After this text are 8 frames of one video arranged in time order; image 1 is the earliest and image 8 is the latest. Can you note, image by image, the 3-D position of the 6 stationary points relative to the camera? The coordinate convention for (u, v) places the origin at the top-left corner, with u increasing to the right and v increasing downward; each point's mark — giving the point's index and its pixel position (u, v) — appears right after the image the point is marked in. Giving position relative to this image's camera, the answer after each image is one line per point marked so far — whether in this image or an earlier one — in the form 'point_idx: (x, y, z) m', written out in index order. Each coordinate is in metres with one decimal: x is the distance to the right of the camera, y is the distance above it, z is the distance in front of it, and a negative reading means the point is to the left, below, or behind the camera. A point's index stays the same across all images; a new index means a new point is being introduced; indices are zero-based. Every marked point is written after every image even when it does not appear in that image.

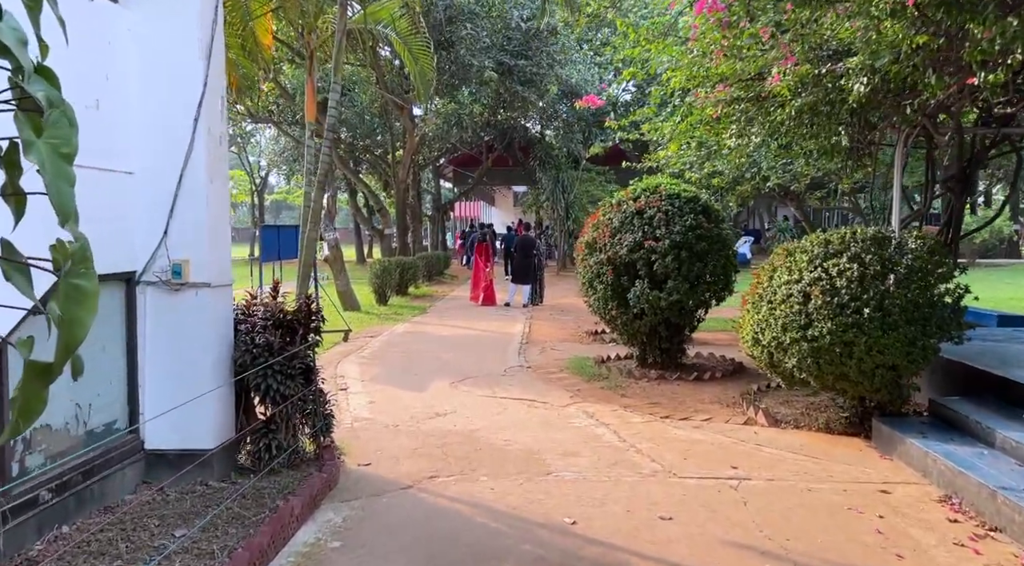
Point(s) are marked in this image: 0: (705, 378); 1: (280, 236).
0: (+1.9, -1.0, +8.0) m
1: (-3.1, +0.6, +10.5) m
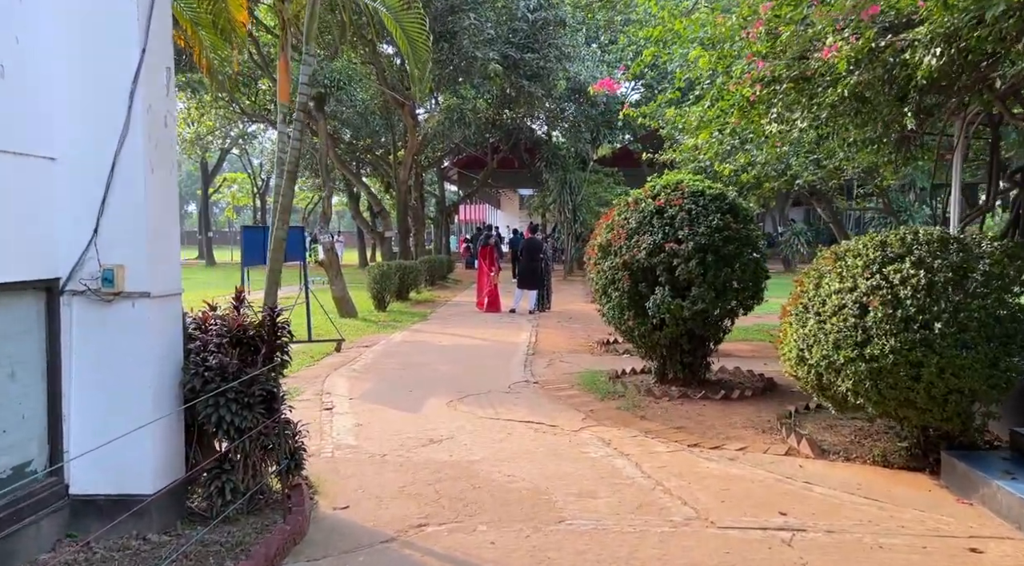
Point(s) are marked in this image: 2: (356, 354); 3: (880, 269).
0: (+2.0, -1.0, +7.1) m
1: (-3.0, +0.5, +9.7) m
2: (-2.0, -0.9, +10.3) m
3: (+2.3, +0.1, +5.0) m
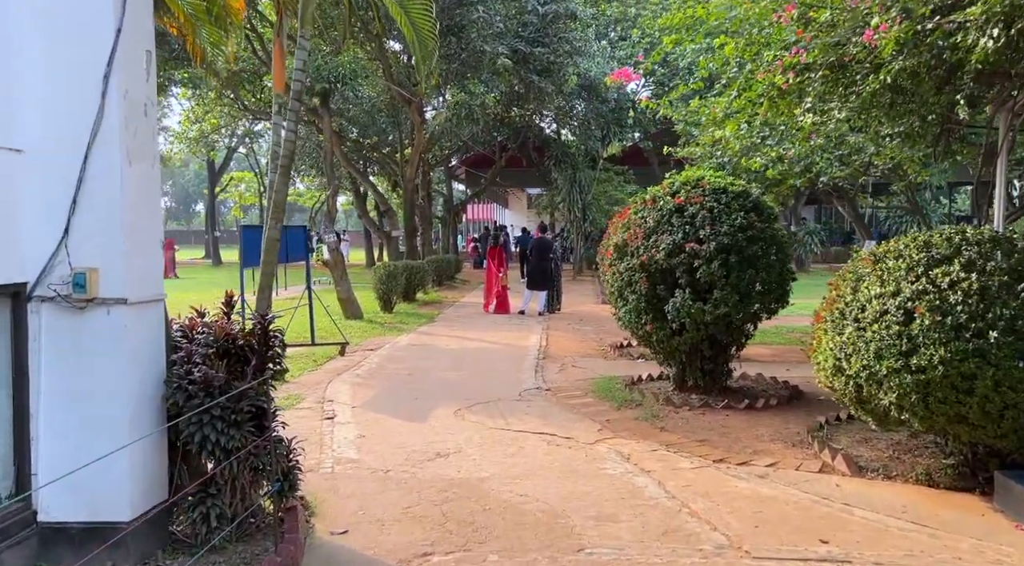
0: (+2.1, -1.0, +6.7) m
1: (-2.9, +0.5, +9.3) m
2: (-1.9, -0.9, +9.9) m
3: (+2.4, +0.1, +4.5) m
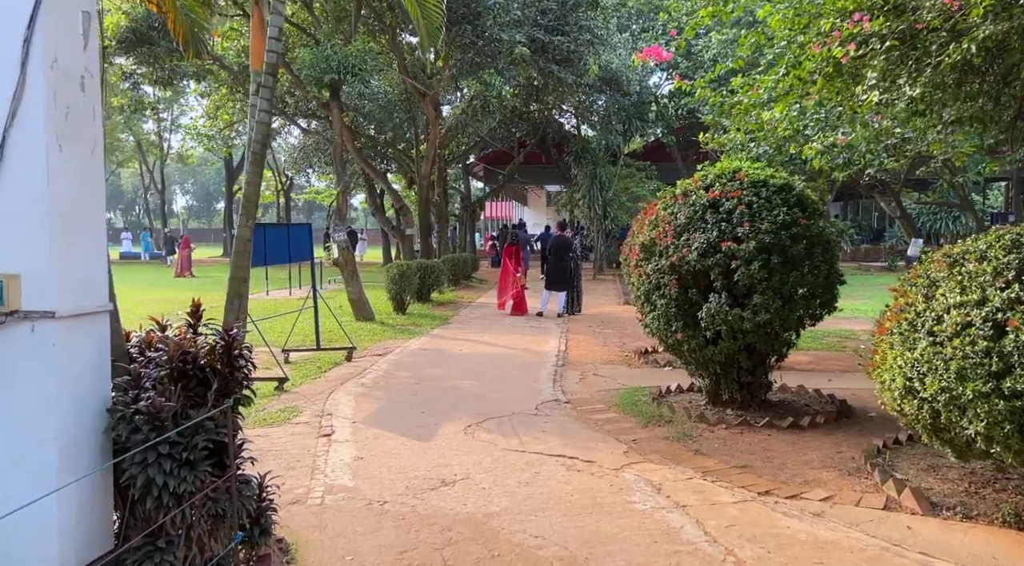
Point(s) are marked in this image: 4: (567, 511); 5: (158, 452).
0: (+2.2, -1.1, +6.0) m
1: (-2.7, +0.5, +8.7) m
2: (-1.7, -1.0, +9.3) m
3: (+2.4, 0.0, +3.8) m
4: (+0.3, -1.2, +4.3) m
5: (-1.3, -0.6, +3.0) m
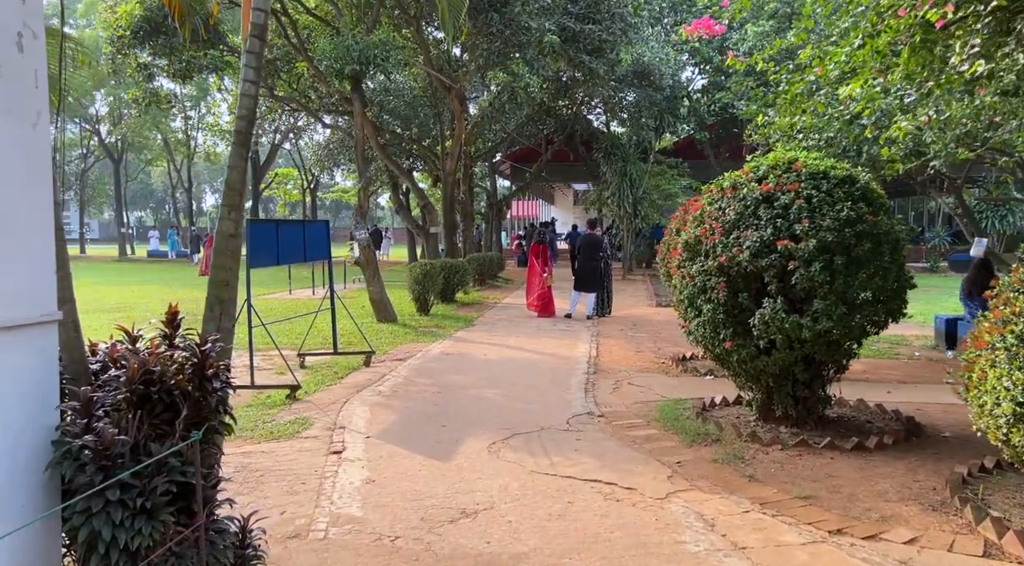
0: (+2.4, -1.1, +5.3) m
1: (-2.4, +0.5, +8.2) m
2: (-1.4, -1.0, +8.7) m
3: (+2.6, 0.0, +3.1) m
4: (+0.4, -1.3, +3.7) m
5: (-1.2, -0.6, +2.4) m
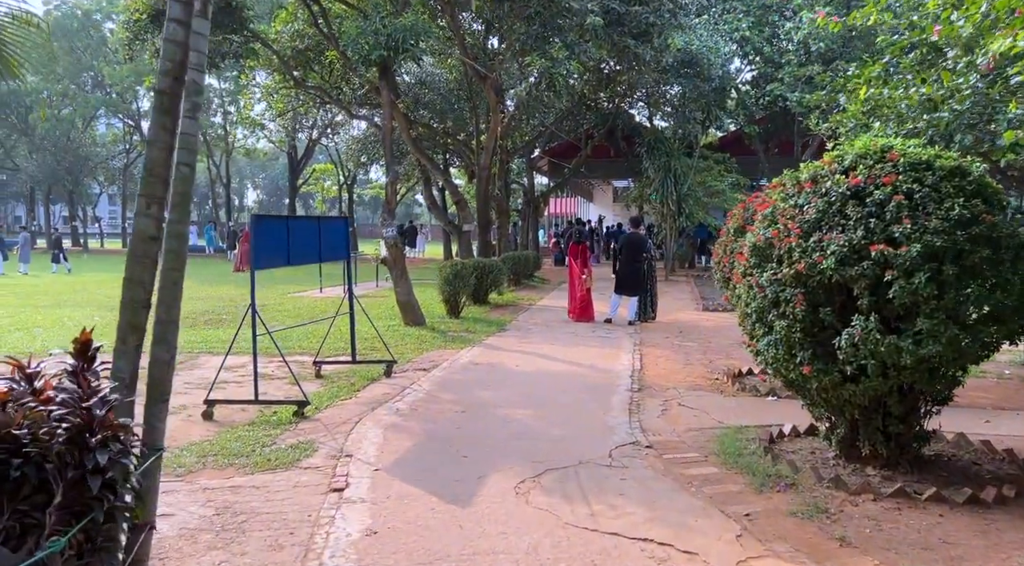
0: (+2.6, -1.2, +4.3) m
1: (-2.1, +0.5, +7.4) m
2: (-1.1, -1.0, +7.9) m
3: (+2.6, -0.1, +2.1) m
4: (+0.5, -1.3, +2.8) m
5: (-1.2, -0.7, +1.6) m
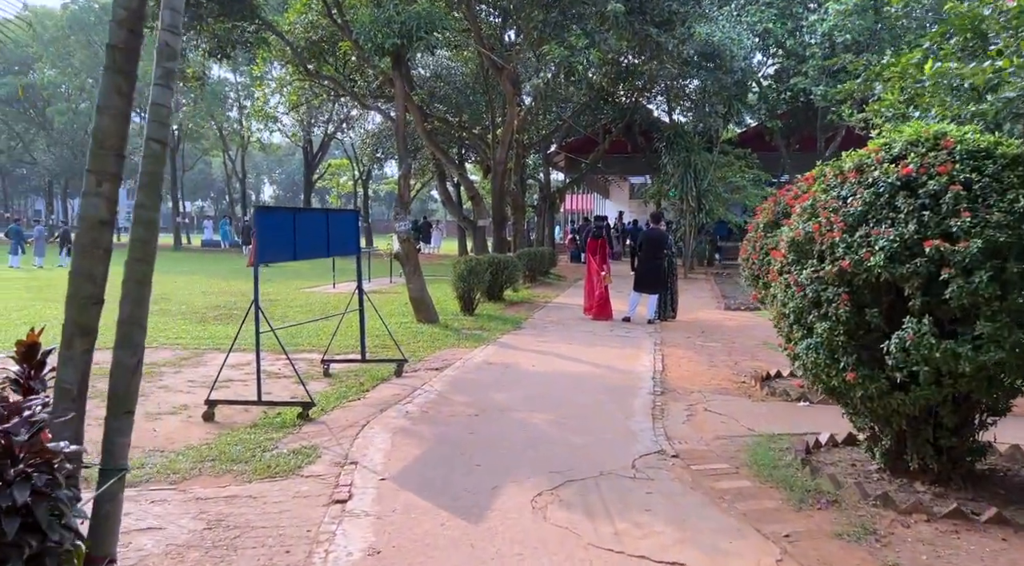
0: (+2.6, -1.2, +3.9) m
1: (-2.0, +0.5, +7.1) m
2: (-0.9, -1.0, +7.6) m
3: (+2.7, -0.1, +1.7) m
4: (+0.6, -1.3, +2.4) m
5: (-1.1, -0.7, +1.2) m
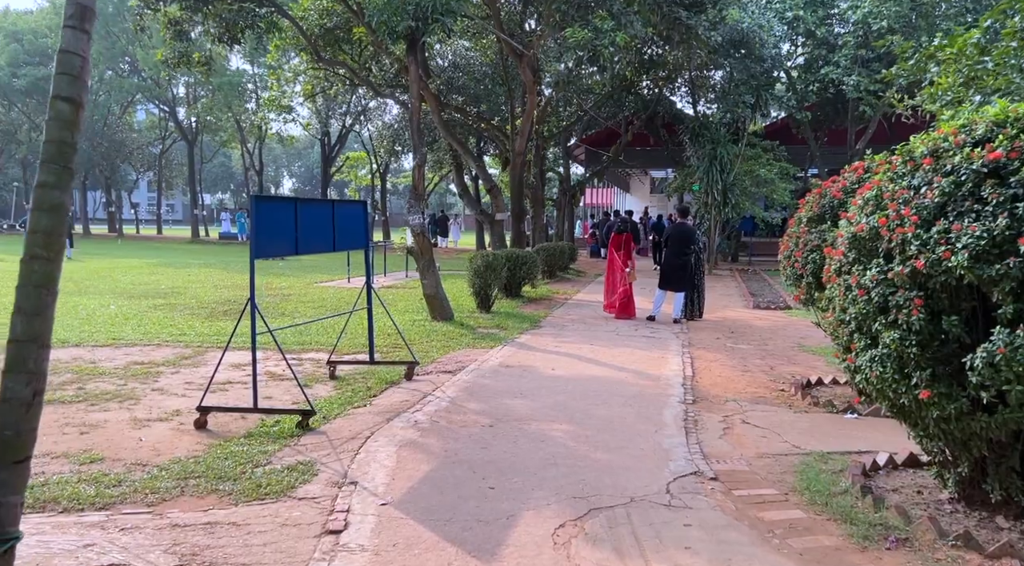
0: (+2.7, -1.2, +3.3) m
1: (-1.8, +0.5, +6.5) m
2: (-0.7, -0.9, +7.0) m
3: (+2.7, -0.1, +1.1) m
4: (+0.6, -1.3, +1.9) m
5: (-1.1, -0.7, +0.7) m
